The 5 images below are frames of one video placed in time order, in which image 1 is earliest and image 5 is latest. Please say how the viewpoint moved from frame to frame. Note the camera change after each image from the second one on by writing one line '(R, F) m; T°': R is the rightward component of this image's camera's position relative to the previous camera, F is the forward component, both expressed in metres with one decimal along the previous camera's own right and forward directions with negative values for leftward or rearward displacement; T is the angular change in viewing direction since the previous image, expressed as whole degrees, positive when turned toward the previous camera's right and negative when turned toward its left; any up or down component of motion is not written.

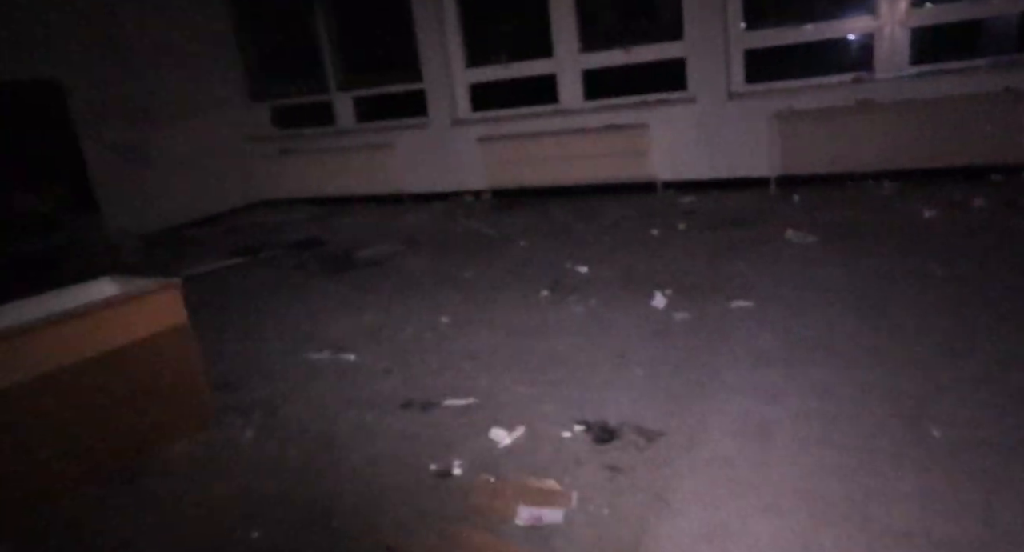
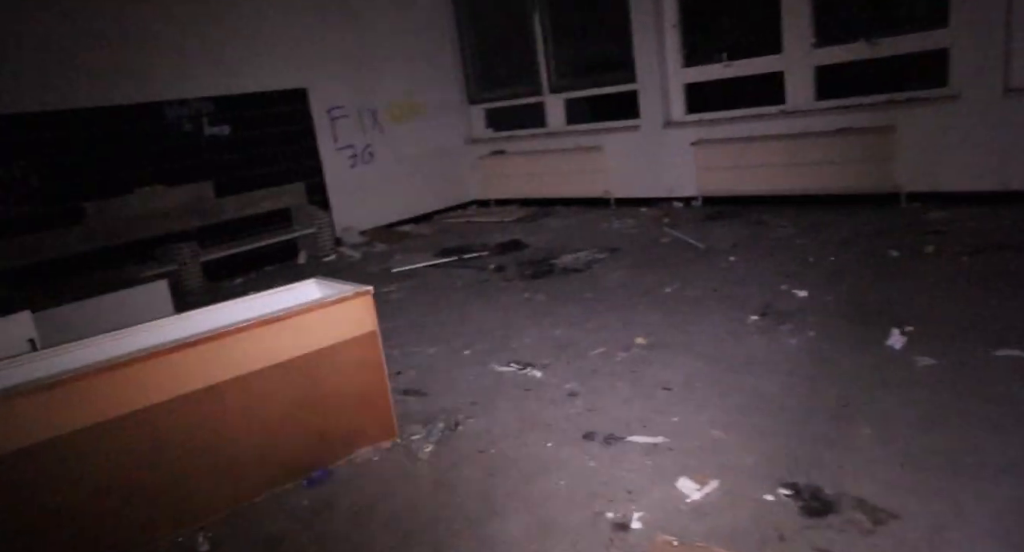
(0.0, +0.2) m; -17°
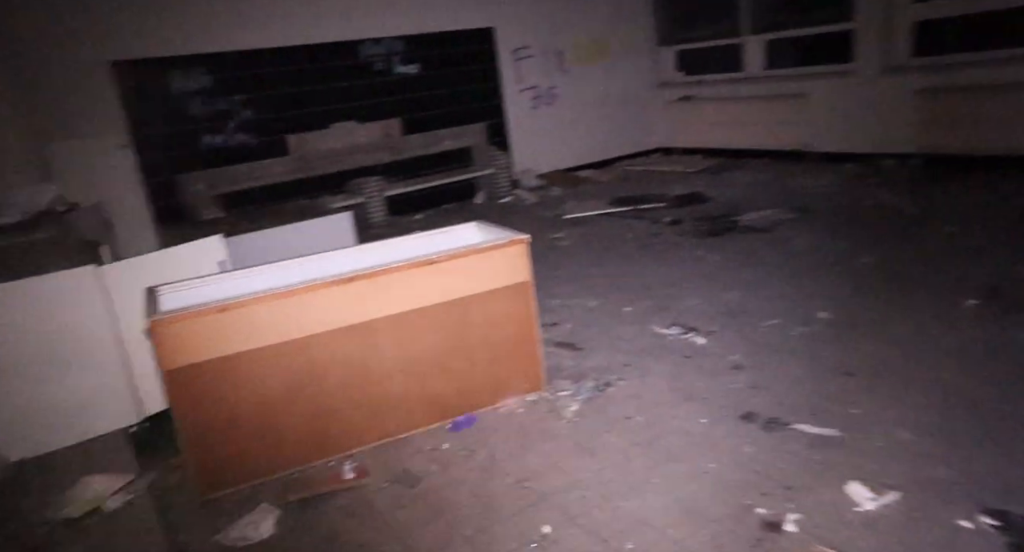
(+0.1, +0.2) m; -14°
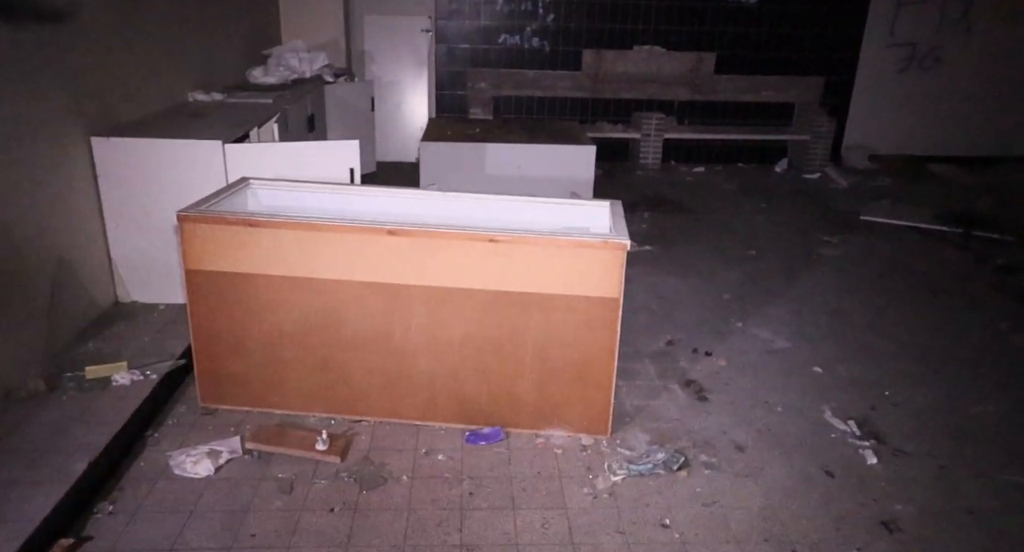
(+0.7, +0.7) m; -26°
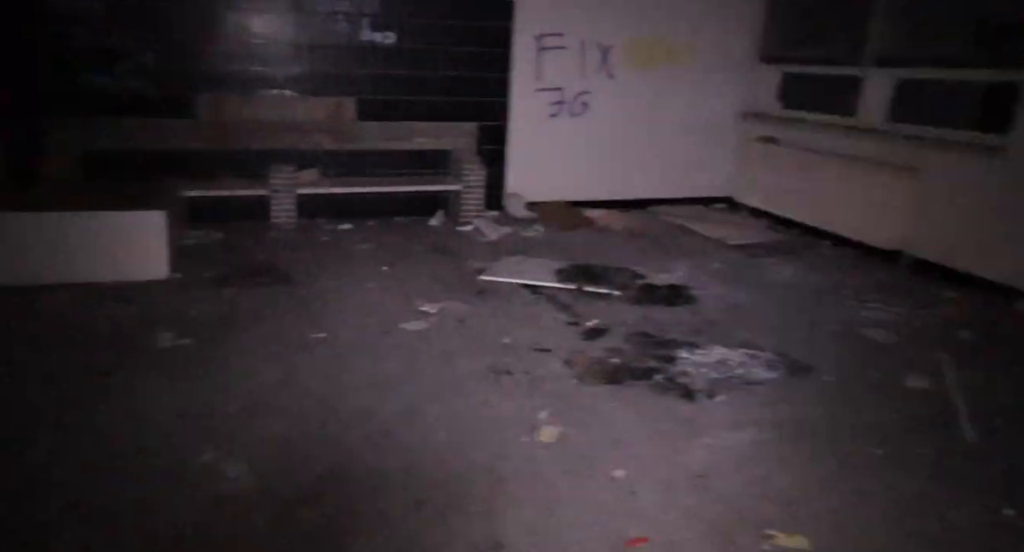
(+1.3, +0.5) m; +16°
